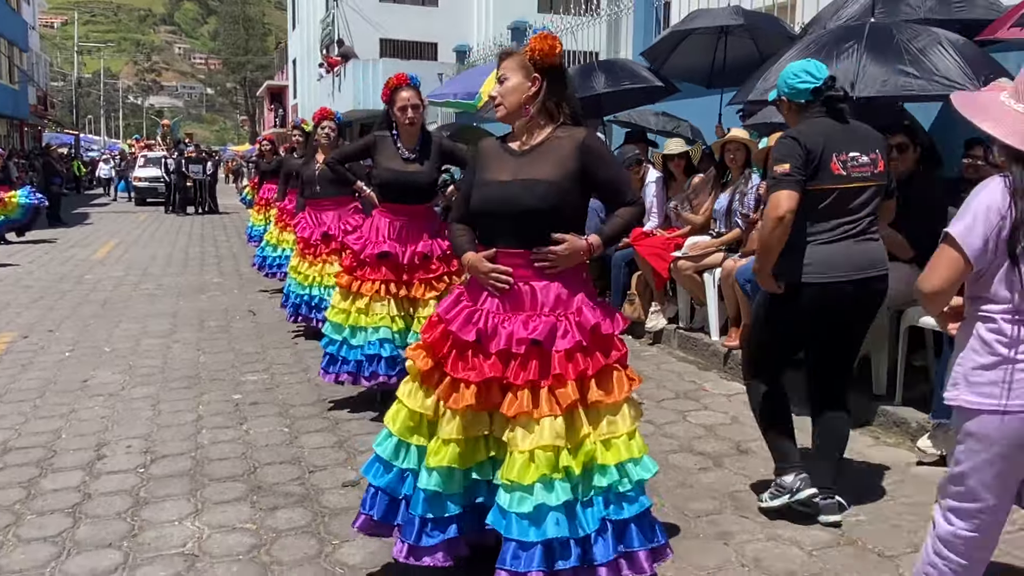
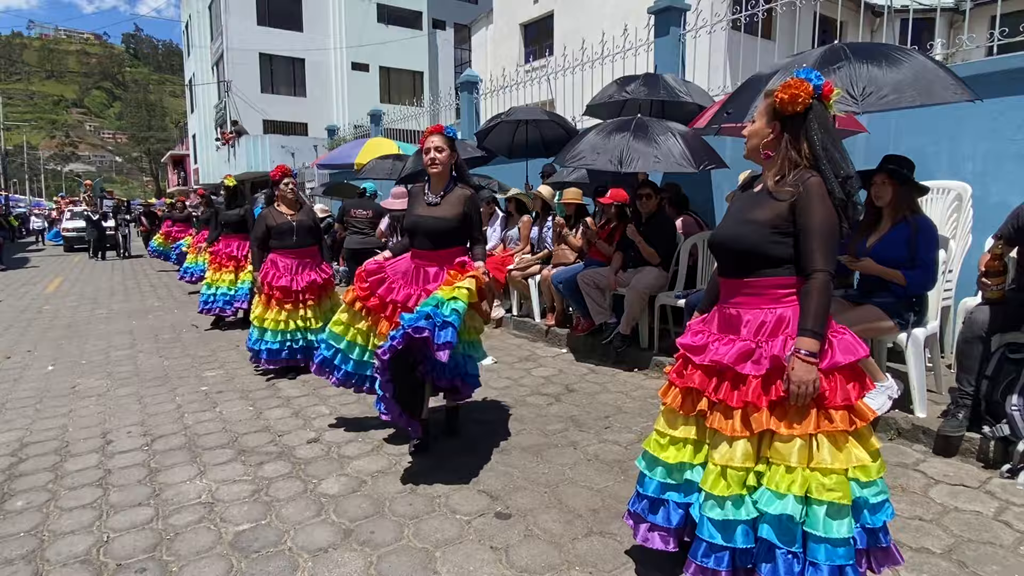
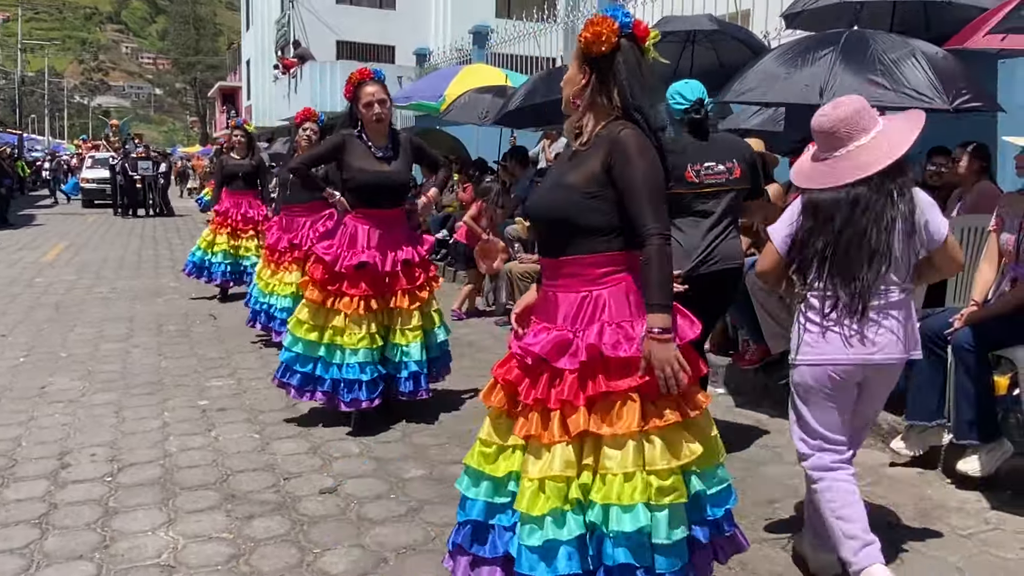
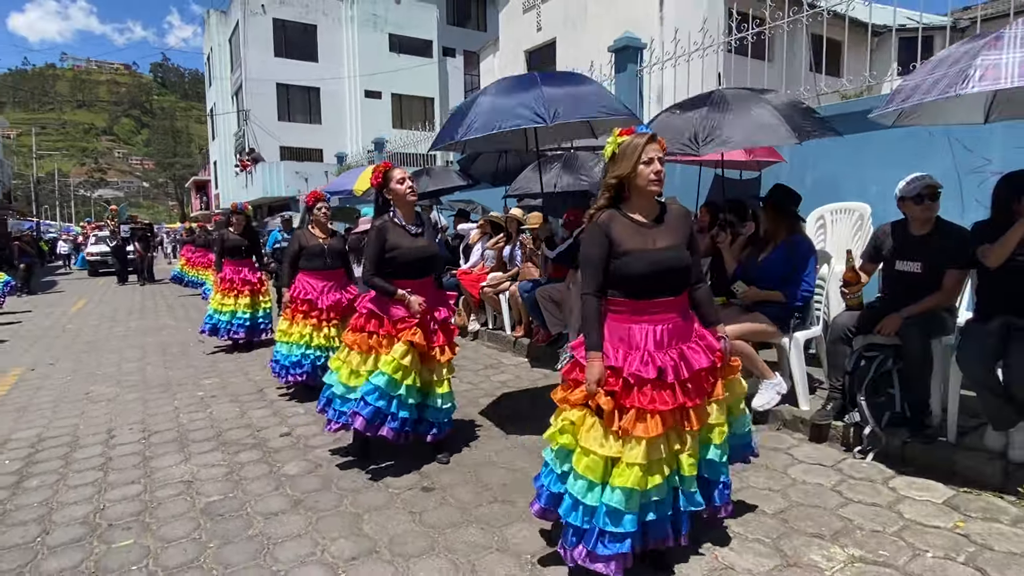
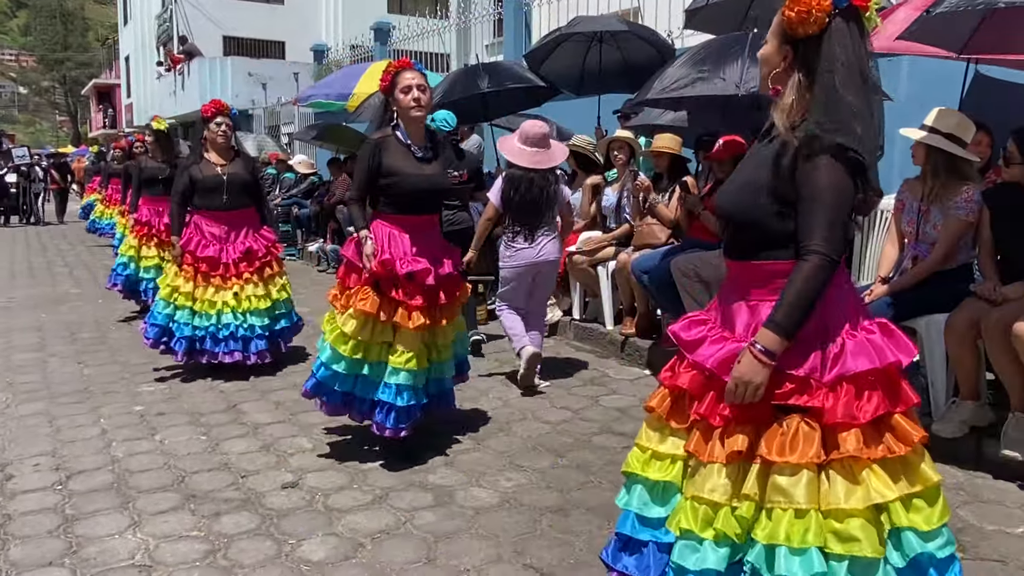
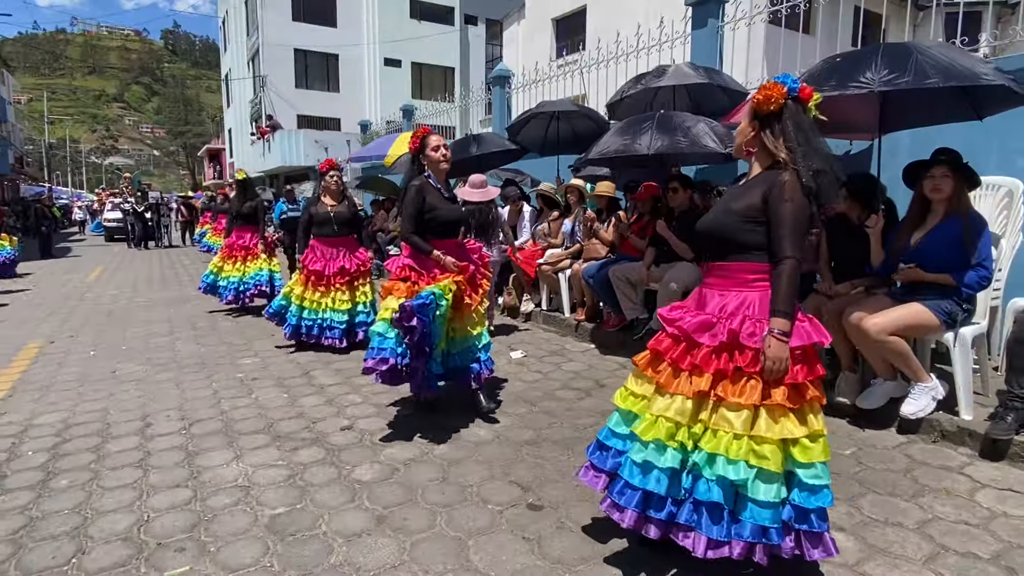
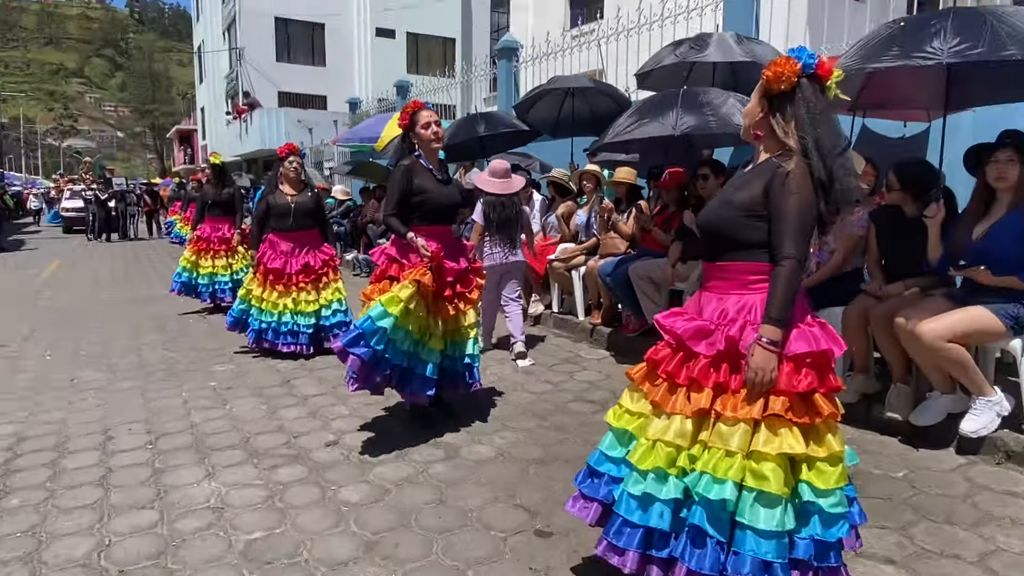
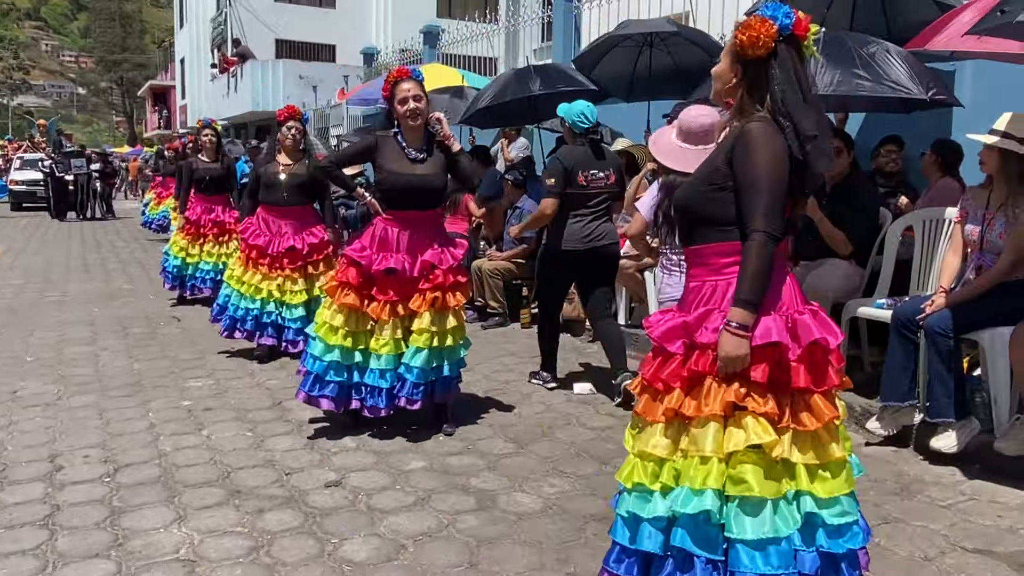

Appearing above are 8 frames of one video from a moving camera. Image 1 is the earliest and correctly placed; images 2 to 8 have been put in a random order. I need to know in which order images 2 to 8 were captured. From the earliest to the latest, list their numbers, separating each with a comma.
3, 8, 5, 7, 6, 2, 4
